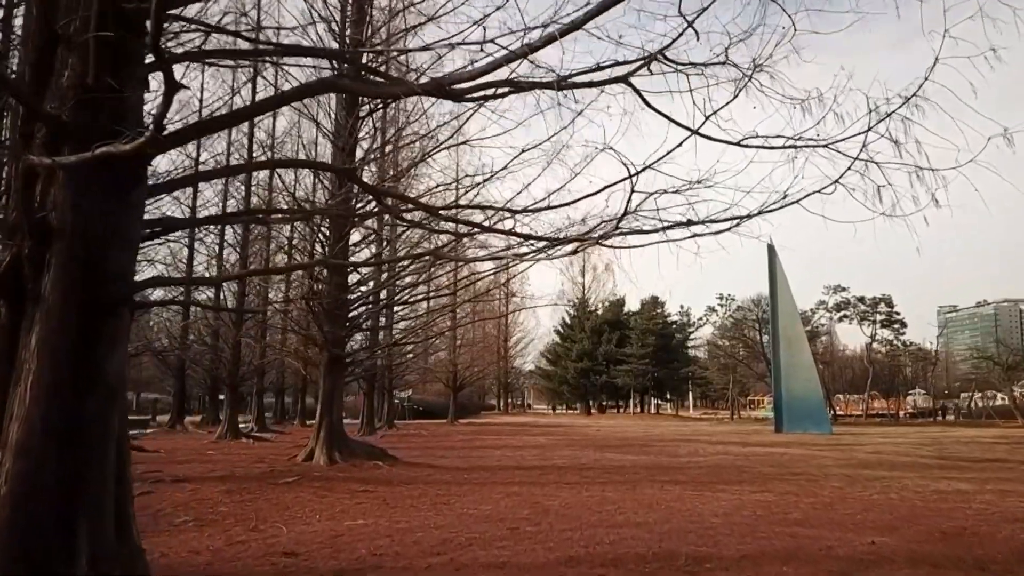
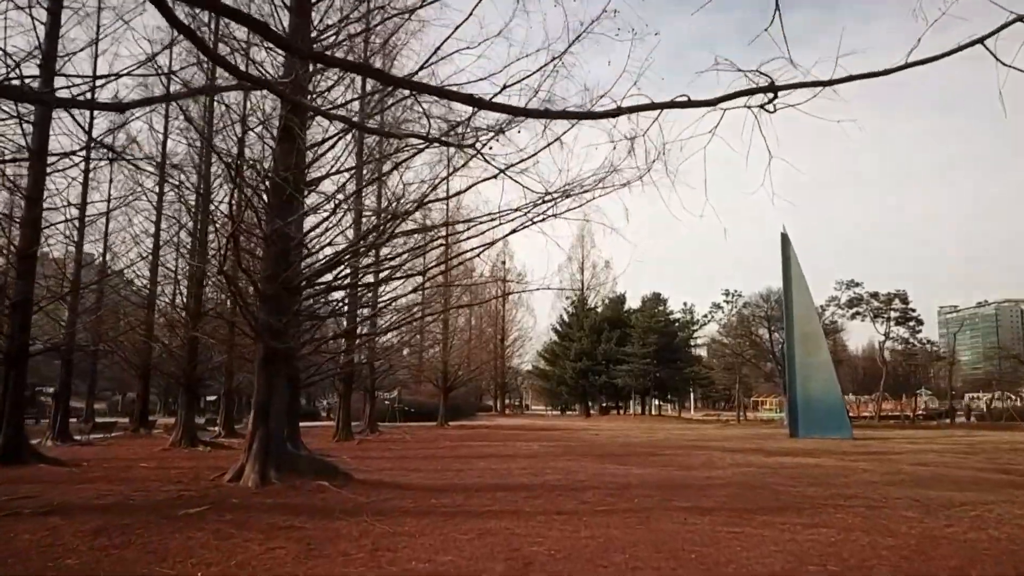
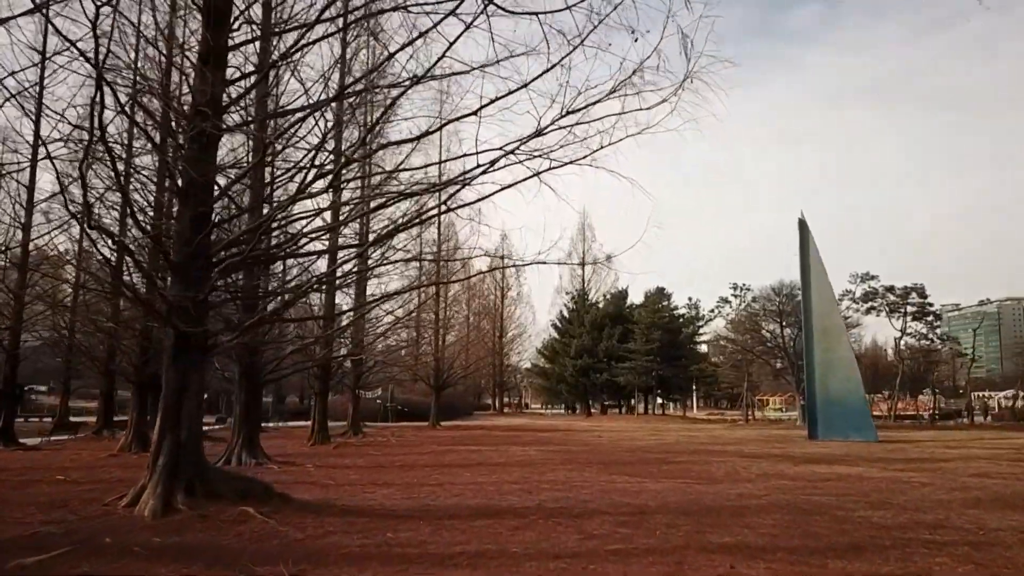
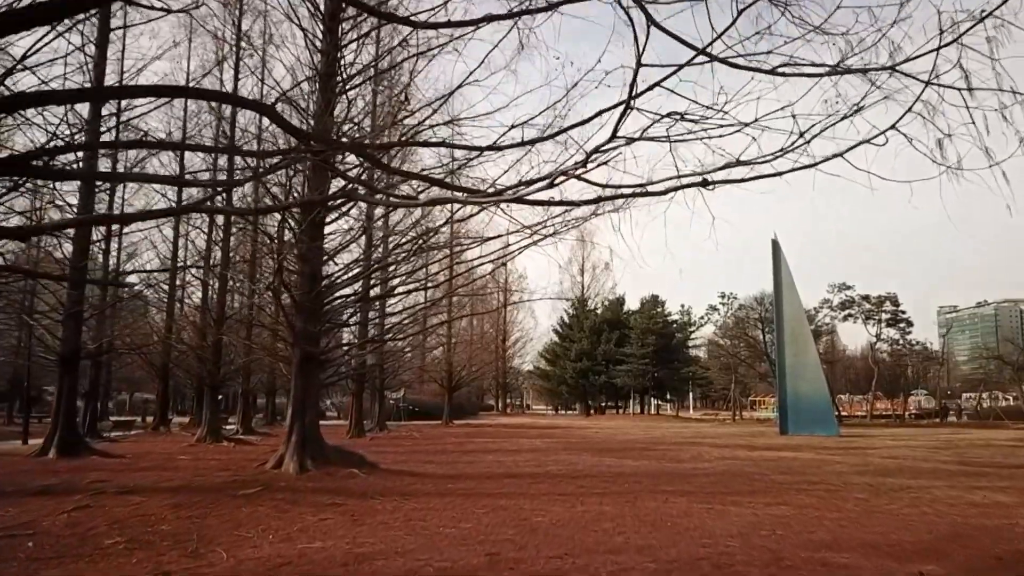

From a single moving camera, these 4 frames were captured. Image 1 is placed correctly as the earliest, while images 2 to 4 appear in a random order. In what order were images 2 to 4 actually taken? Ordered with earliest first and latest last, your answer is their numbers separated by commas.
4, 2, 3
